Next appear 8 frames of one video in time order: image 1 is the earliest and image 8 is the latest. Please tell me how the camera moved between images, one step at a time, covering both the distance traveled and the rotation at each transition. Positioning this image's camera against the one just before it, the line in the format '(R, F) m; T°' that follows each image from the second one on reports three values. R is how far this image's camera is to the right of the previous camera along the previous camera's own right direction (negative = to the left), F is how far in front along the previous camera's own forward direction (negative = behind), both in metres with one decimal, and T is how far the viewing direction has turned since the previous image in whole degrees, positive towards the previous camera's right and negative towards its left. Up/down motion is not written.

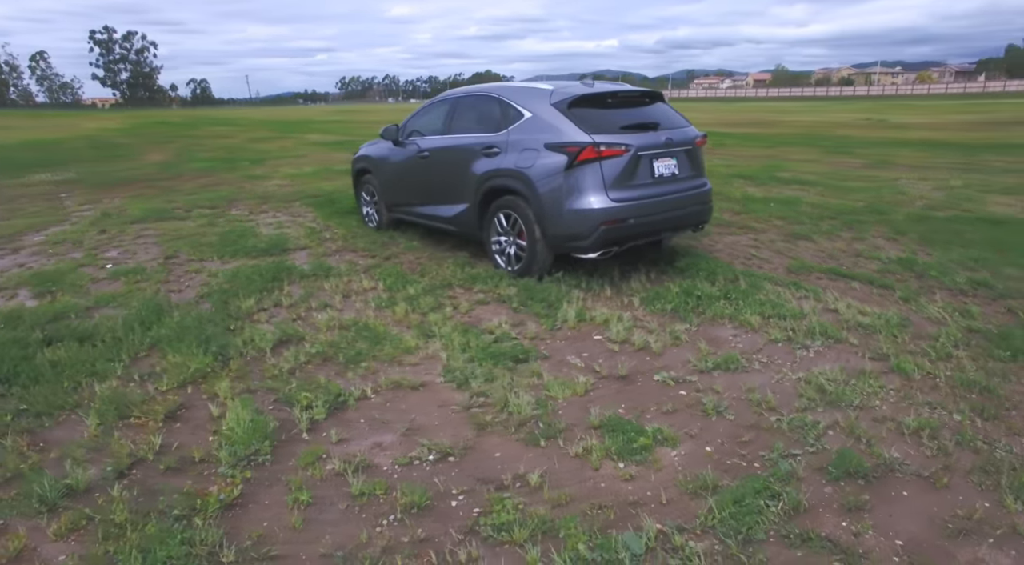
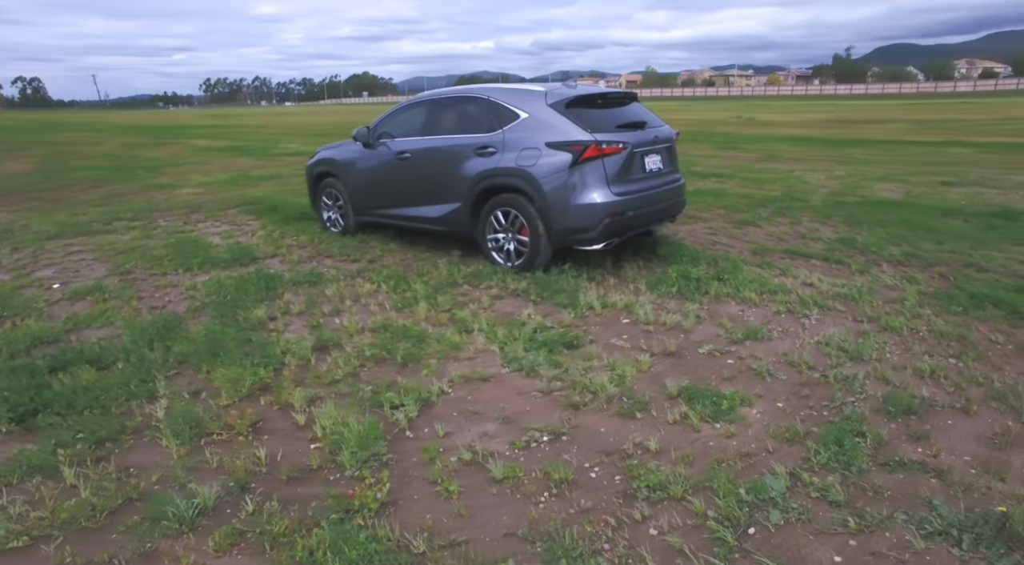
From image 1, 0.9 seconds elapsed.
(-1.1, -0.1) m; +11°
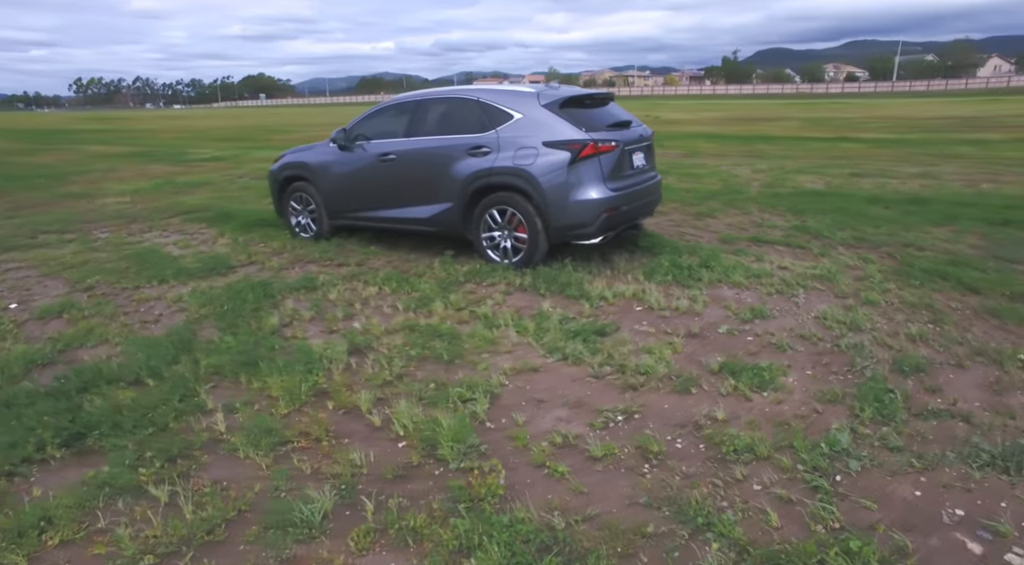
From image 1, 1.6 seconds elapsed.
(-0.9, -0.1) m; +9°
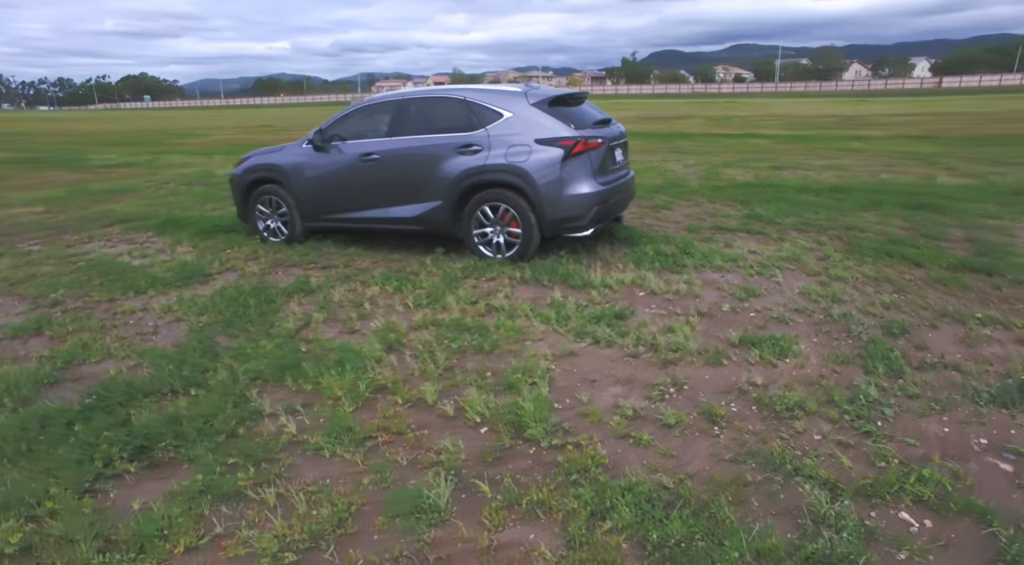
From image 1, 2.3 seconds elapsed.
(-0.8, -0.1) m; +9°
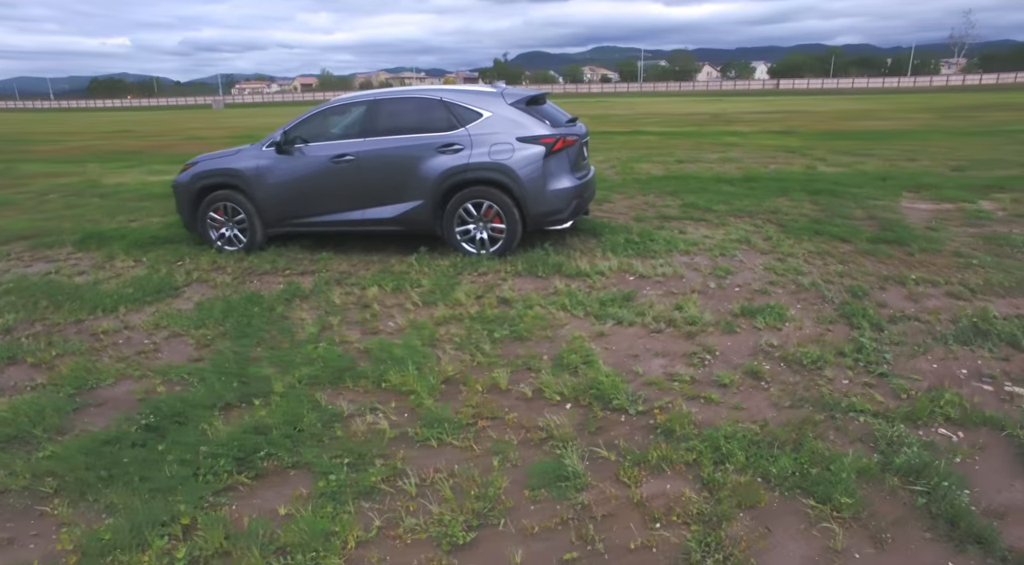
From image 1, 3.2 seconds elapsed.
(-1.1, -0.1) m; +12°
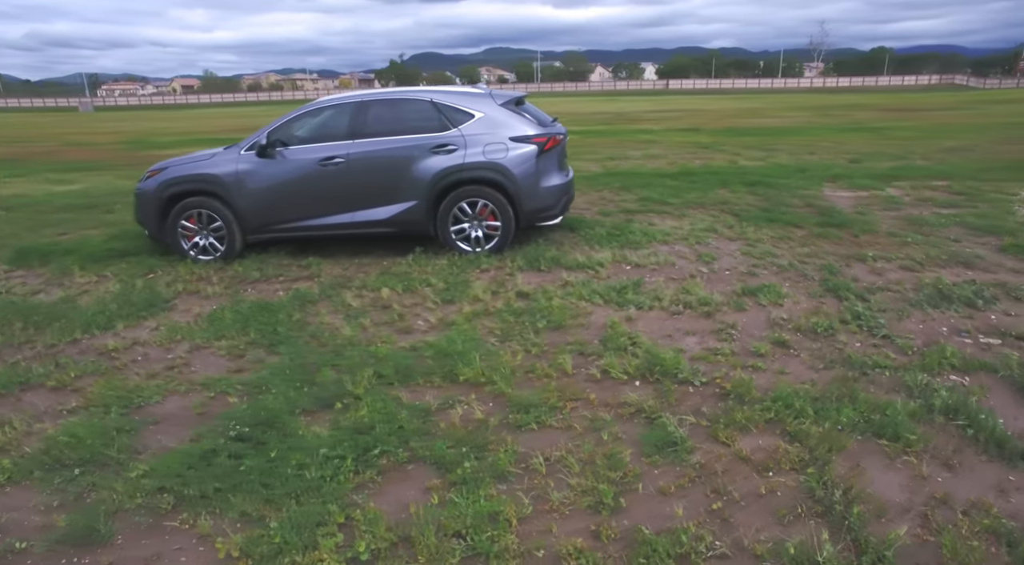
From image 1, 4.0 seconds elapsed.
(-1.0, -0.1) m; +9°
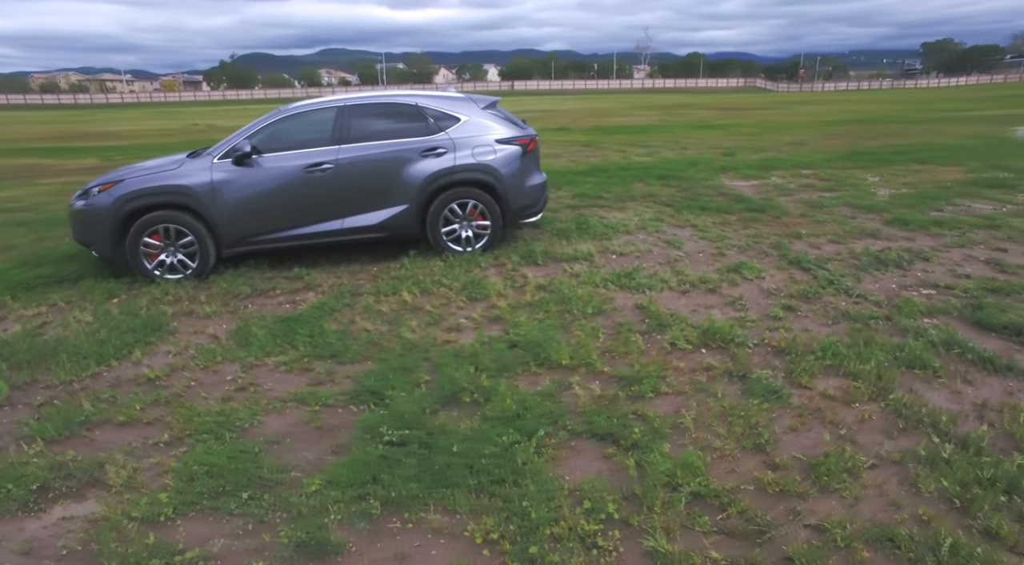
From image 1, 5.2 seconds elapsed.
(-1.6, -0.1) m; +14°
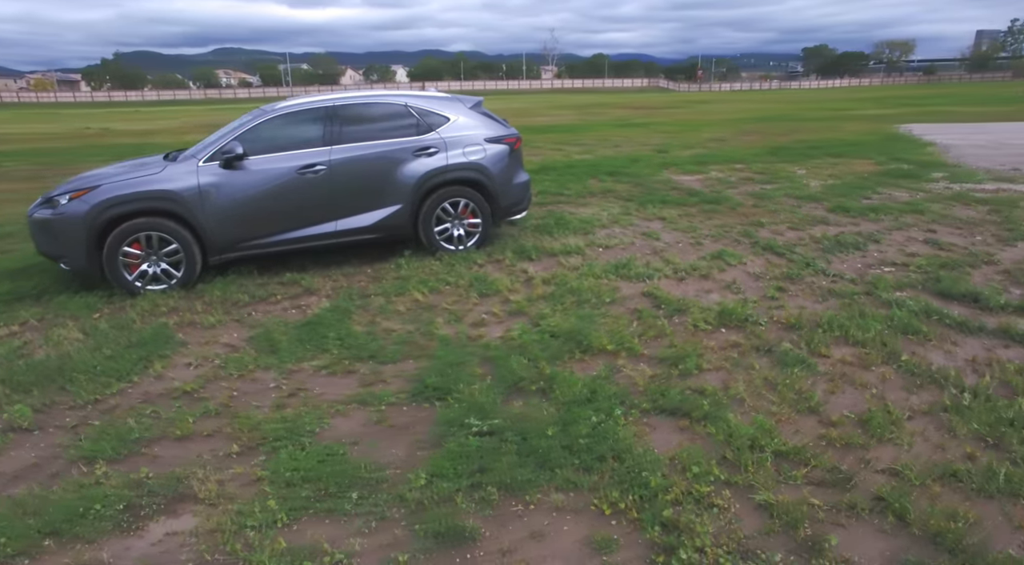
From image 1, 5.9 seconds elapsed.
(-0.9, -0.1) m; +8°
